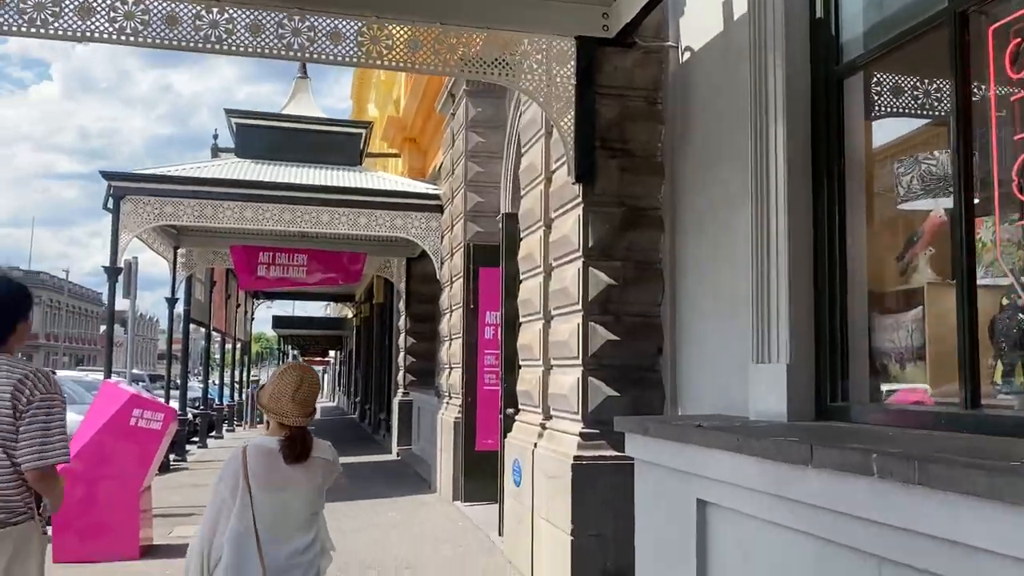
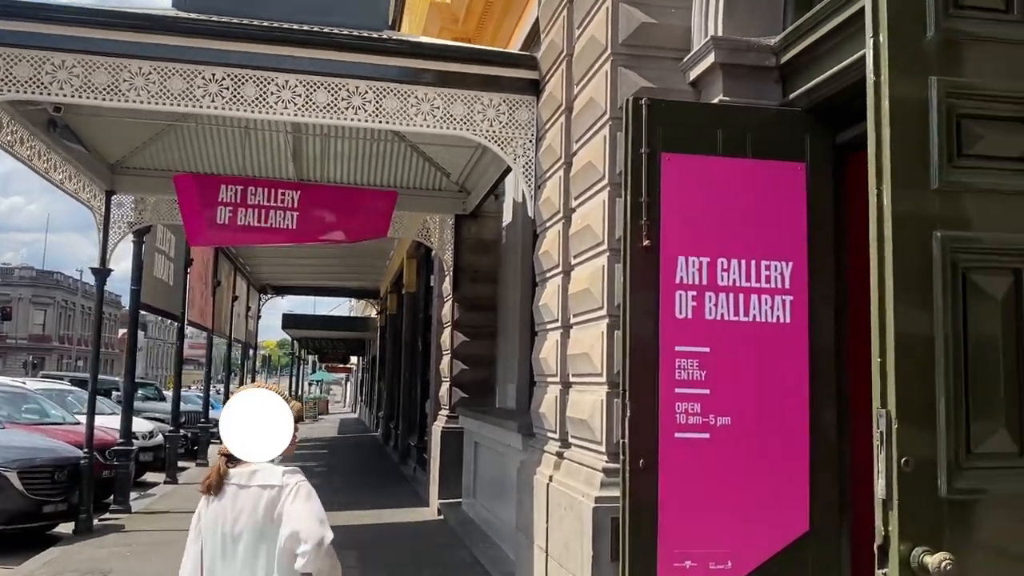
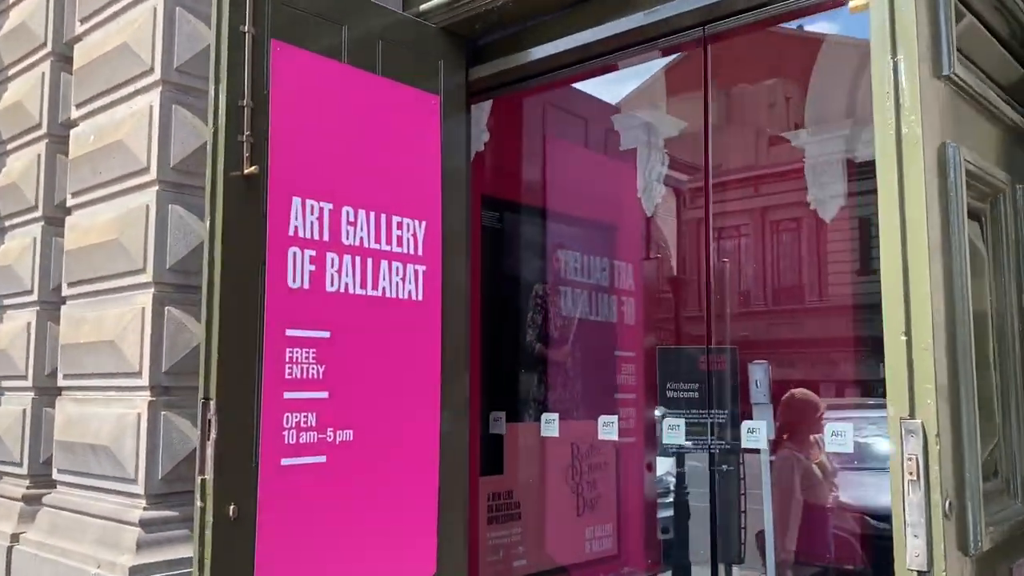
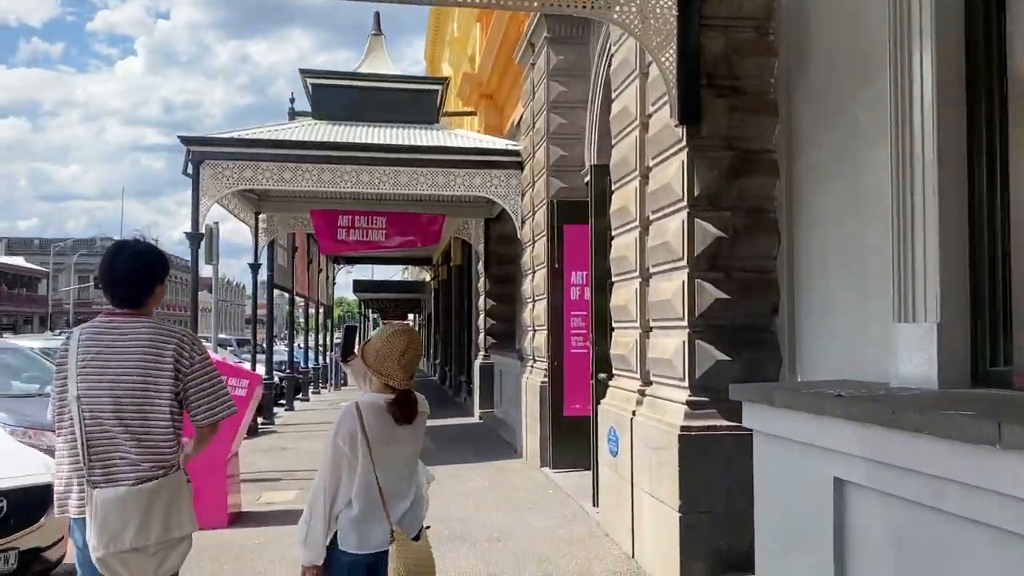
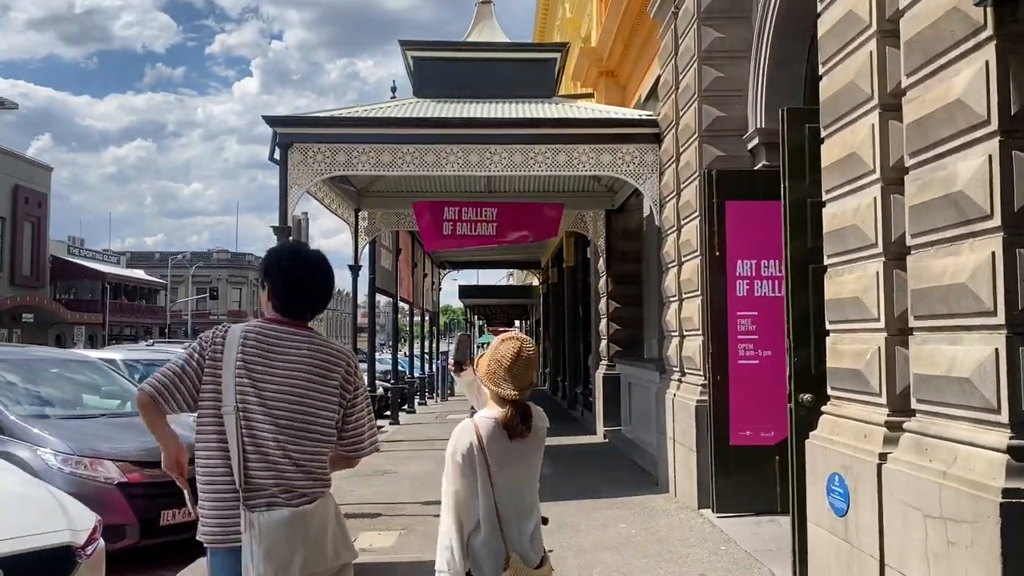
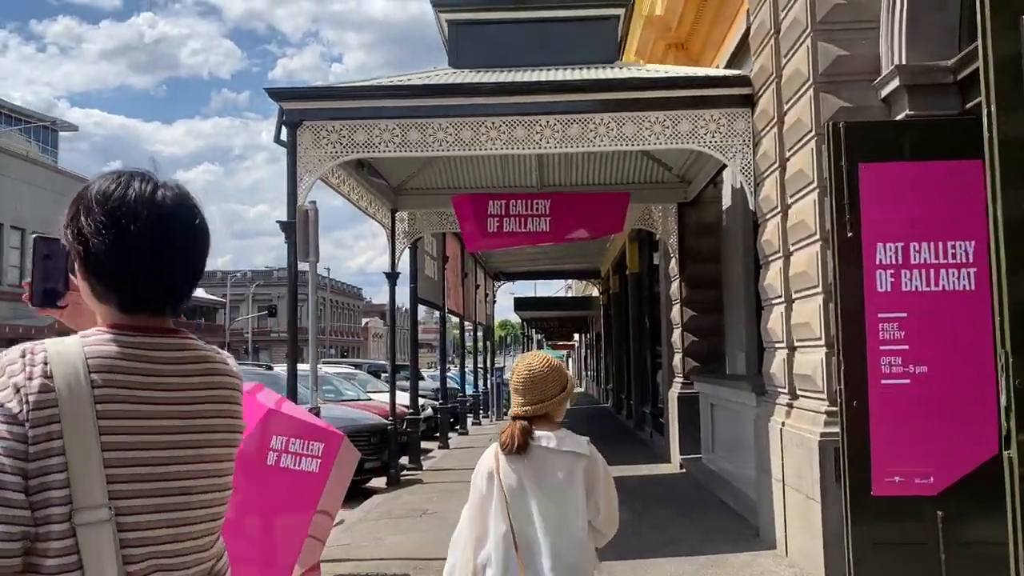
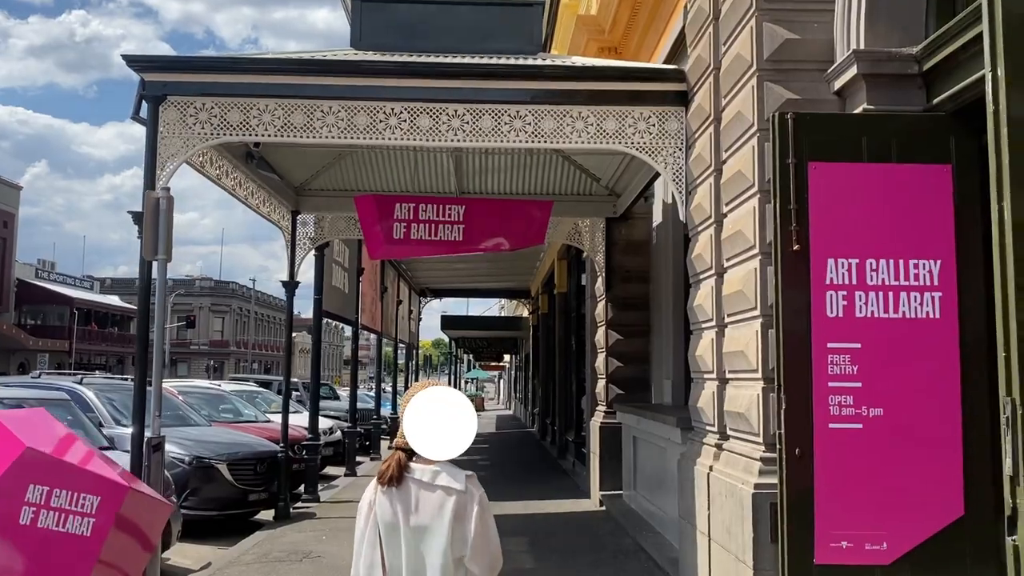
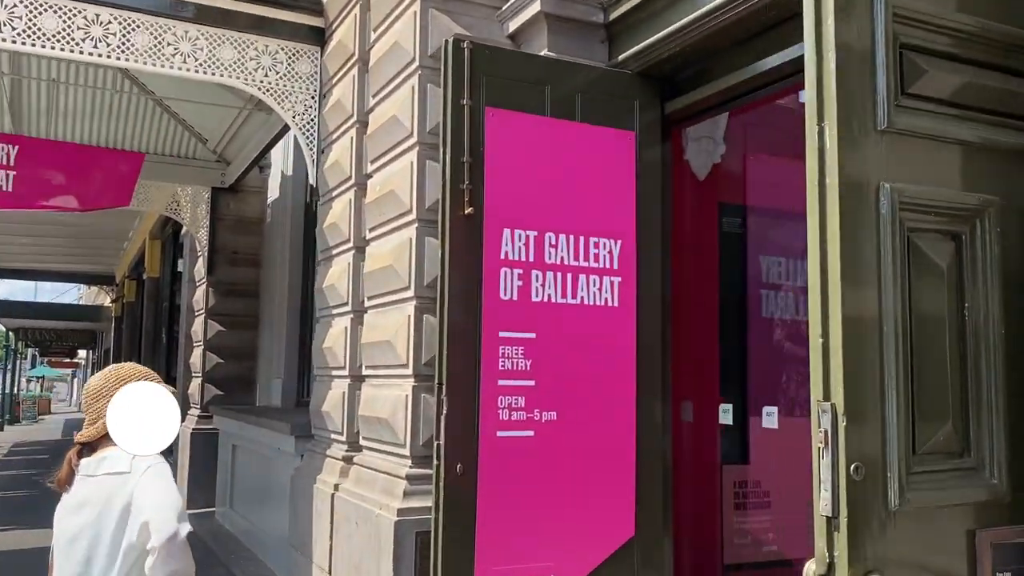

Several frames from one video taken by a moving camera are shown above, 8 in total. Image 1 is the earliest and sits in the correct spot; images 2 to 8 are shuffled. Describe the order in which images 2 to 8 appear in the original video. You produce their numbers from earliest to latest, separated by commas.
4, 5, 6, 7, 2, 8, 3
